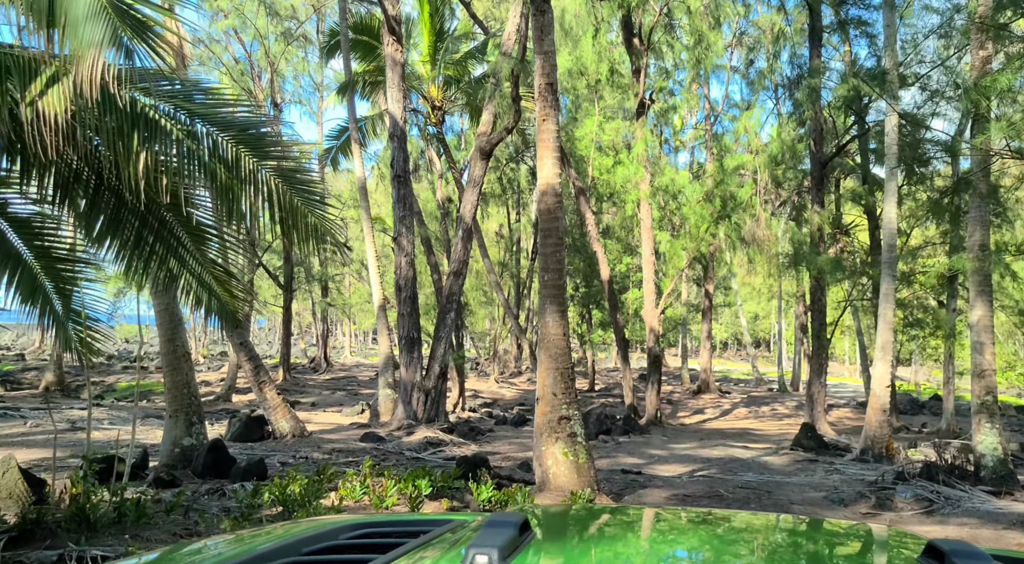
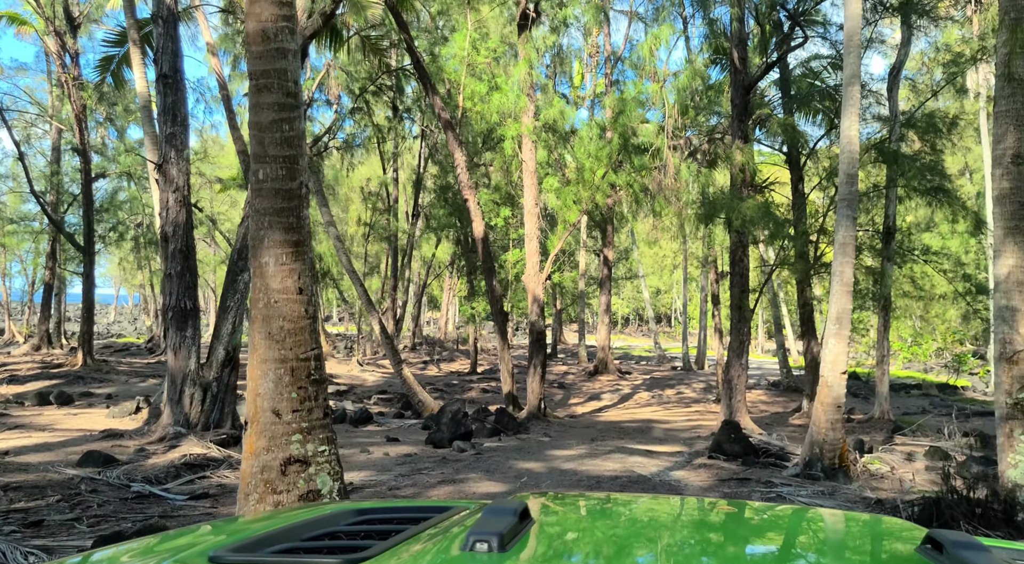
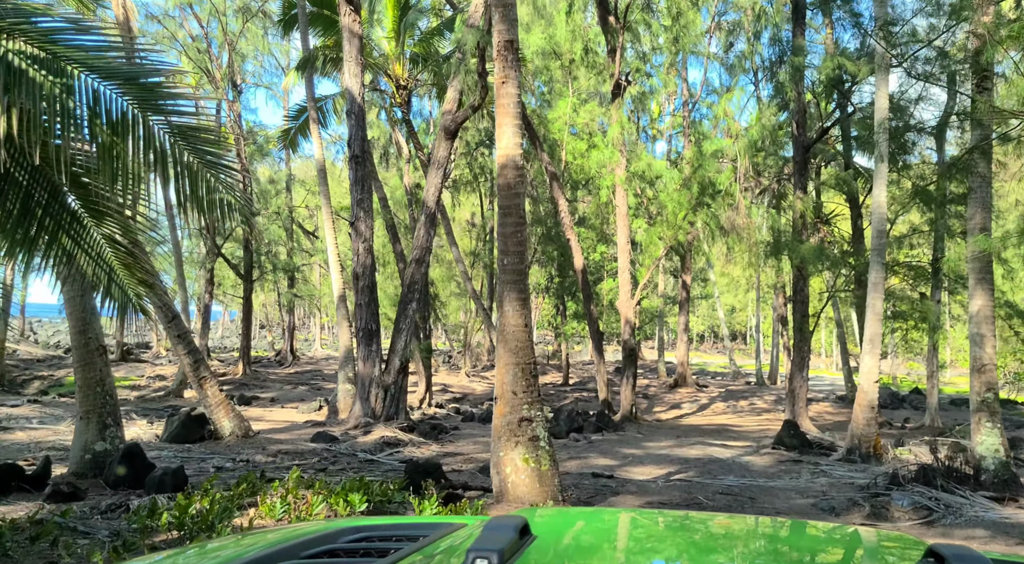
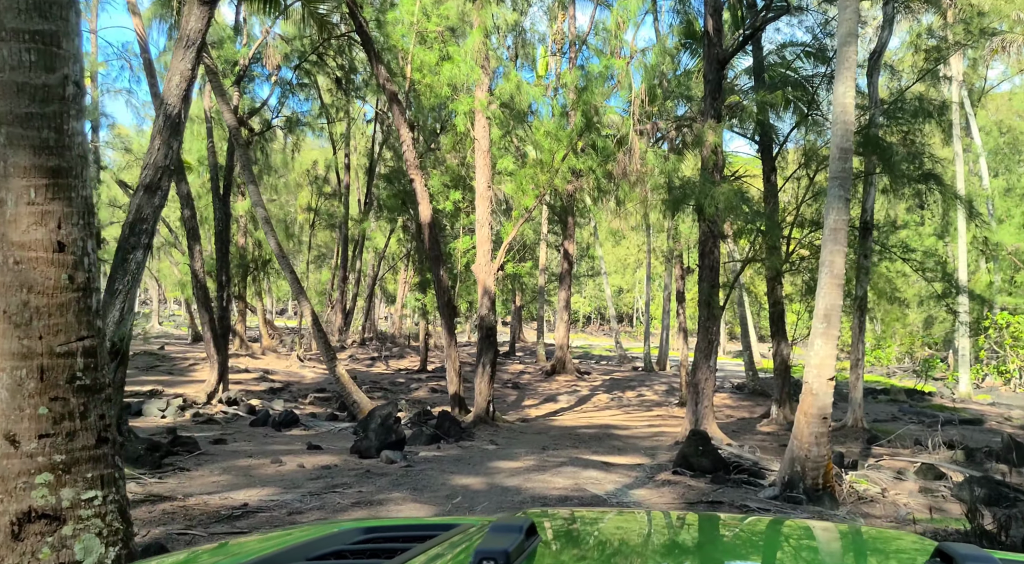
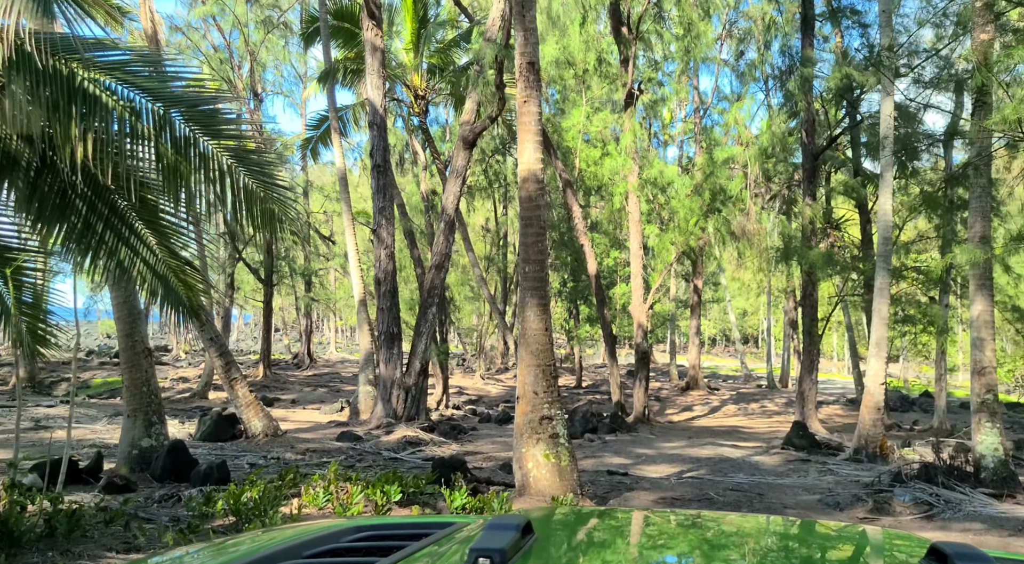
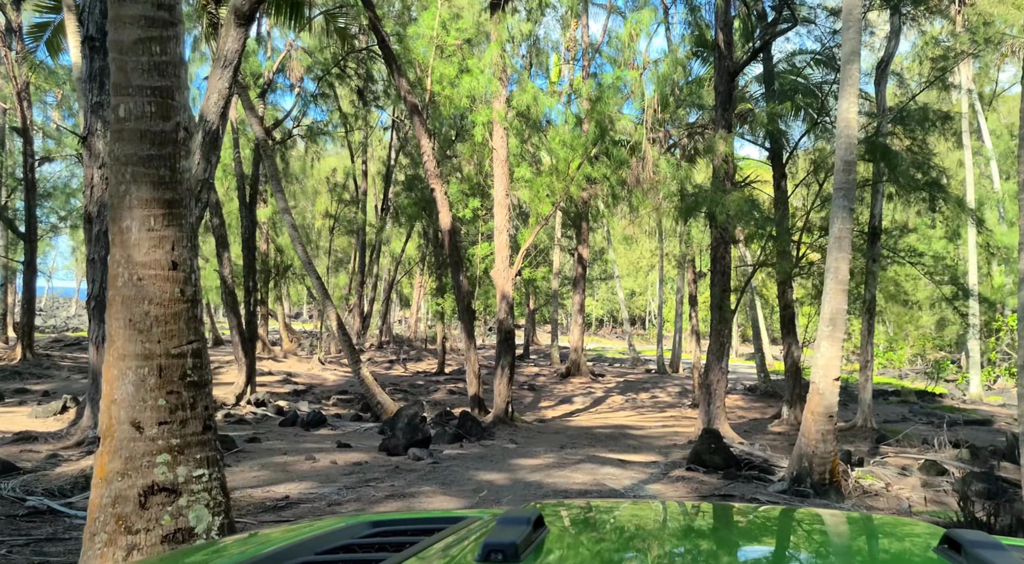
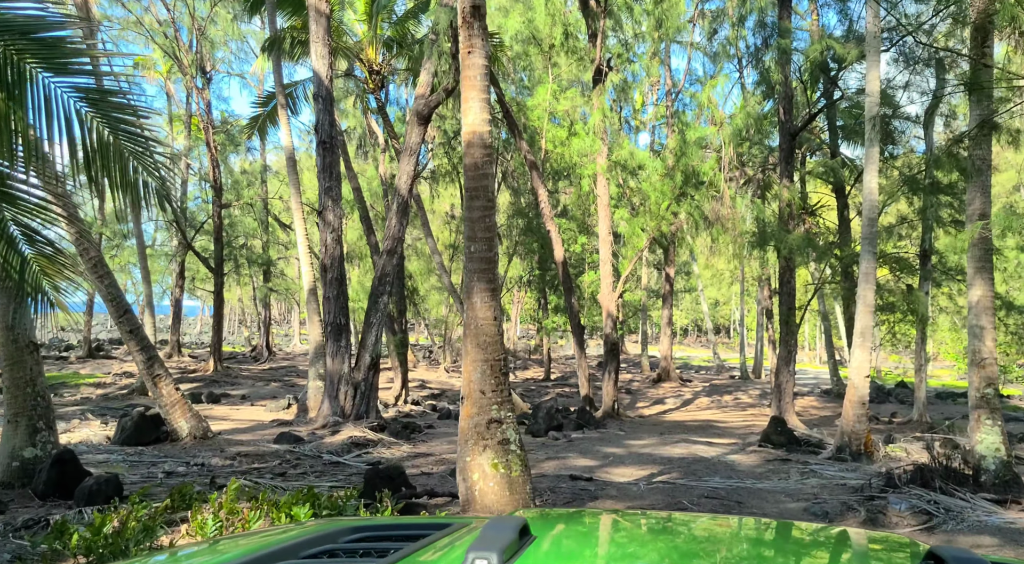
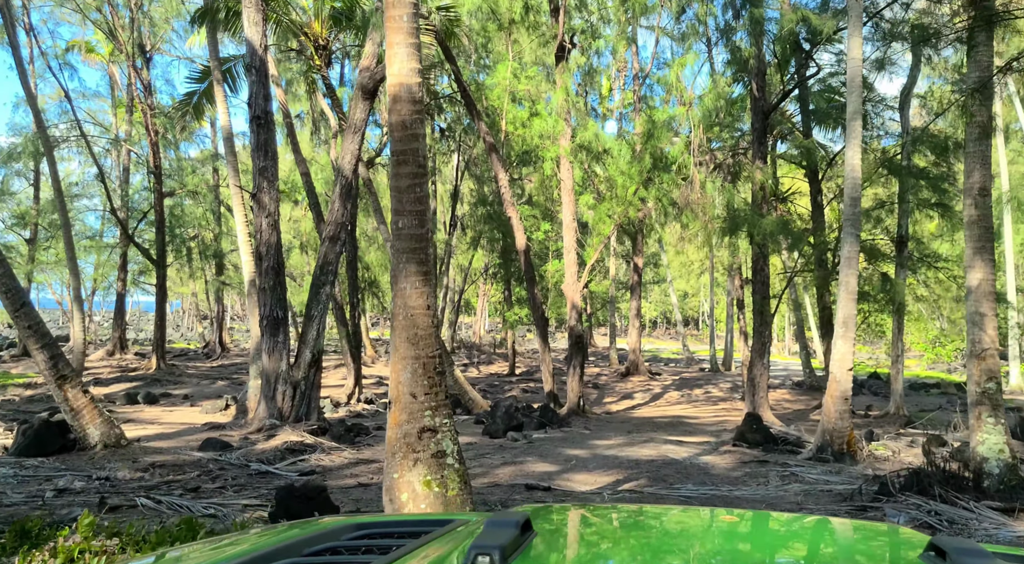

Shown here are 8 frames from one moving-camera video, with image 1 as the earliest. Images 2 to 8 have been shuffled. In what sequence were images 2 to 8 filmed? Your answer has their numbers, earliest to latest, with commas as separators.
5, 3, 7, 8, 2, 6, 4
